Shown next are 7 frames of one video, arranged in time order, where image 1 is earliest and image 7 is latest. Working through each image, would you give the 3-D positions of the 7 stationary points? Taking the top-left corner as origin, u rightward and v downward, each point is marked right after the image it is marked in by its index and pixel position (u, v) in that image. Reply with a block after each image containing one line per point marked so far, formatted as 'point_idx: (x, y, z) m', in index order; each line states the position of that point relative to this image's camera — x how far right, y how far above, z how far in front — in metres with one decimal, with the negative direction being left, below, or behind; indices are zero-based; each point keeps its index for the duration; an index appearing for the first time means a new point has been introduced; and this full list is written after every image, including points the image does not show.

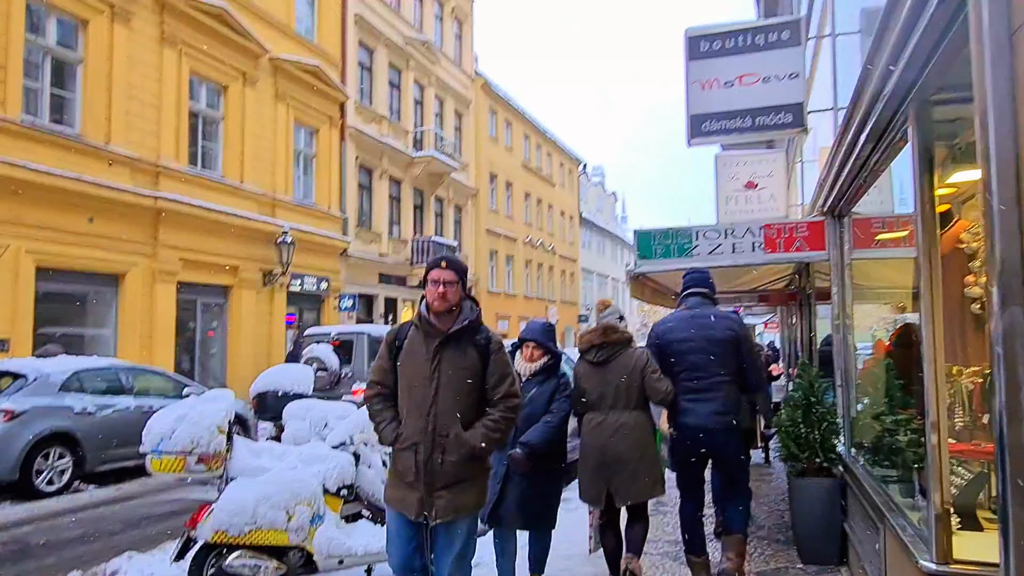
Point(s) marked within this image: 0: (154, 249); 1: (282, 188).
0: (-7.7, +0.8, +15.5) m
1: (-6.3, +2.7, +19.6) m
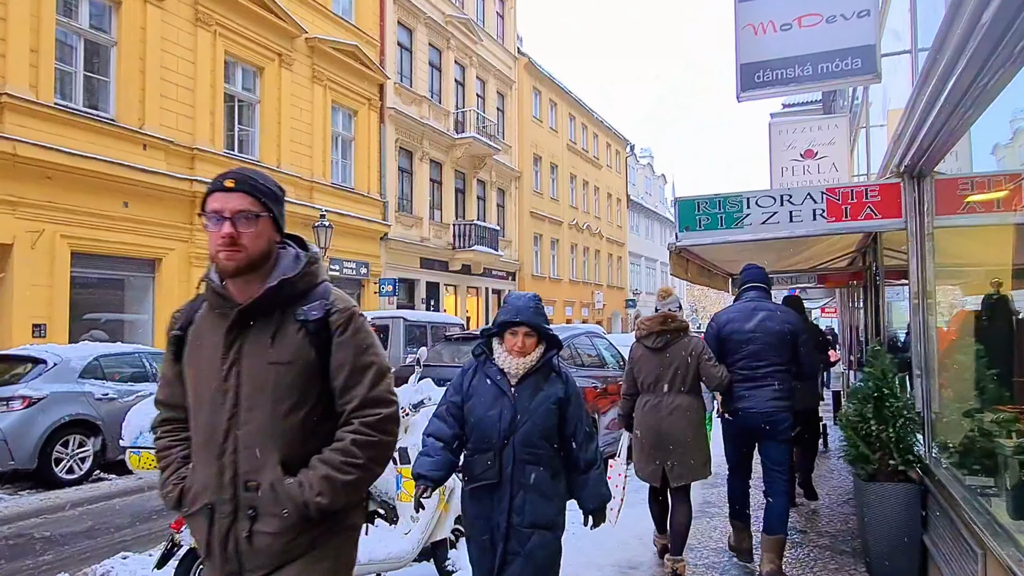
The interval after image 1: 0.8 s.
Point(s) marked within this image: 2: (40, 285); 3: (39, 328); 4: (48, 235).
0: (-6.9, +1.2, +15.4) m
1: (-5.2, +3.1, +19.3) m
2: (-8.1, 0.0, +12.4) m
3: (-8.1, -0.7, +12.4) m
4: (-8.1, +0.9, +12.5) m
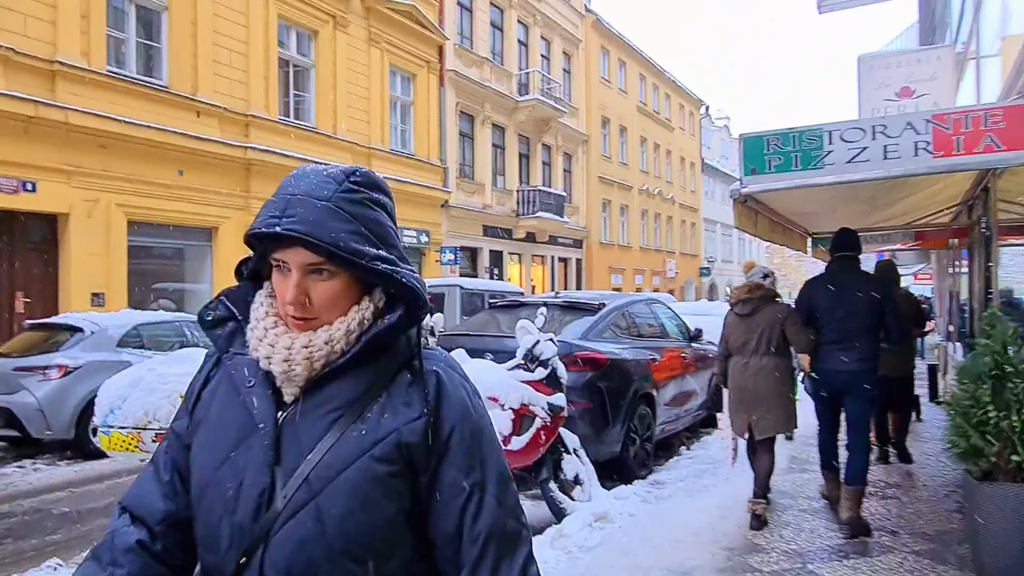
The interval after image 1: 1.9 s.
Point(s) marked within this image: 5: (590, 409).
0: (-5.6, +1.8, +15.2) m
1: (-3.5, +4.0, +18.9) m
2: (-7.2, +0.6, +12.5) m
3: (-7.1, -0.2, +12.4) m
4: (-7.1, +1.5, +12.5) m
5: (+0.7, -1.1, +6.3) m
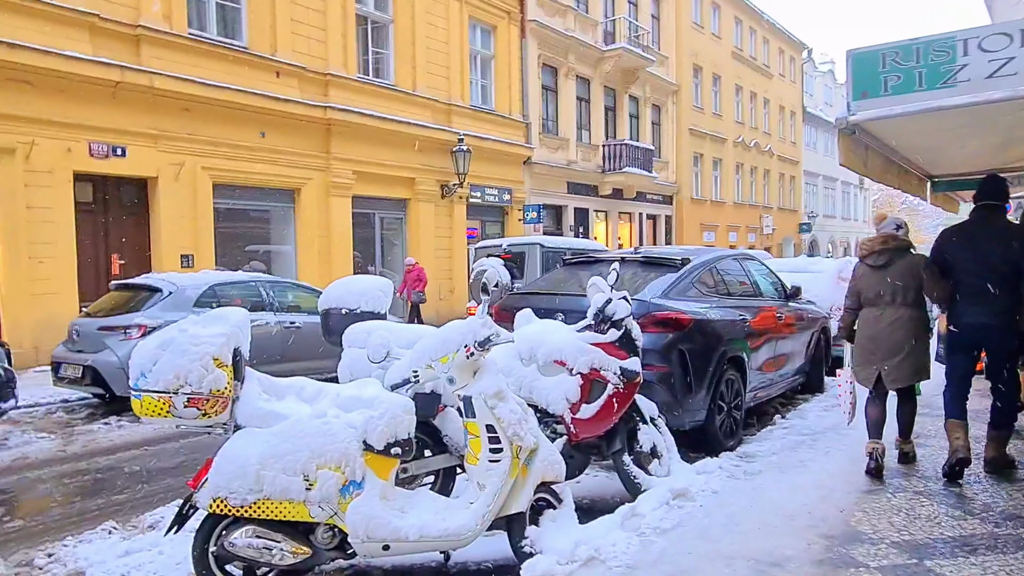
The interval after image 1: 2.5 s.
0: (-3.9, +2.6, +15.2) m
1: (-1.4, +5.0, +18.5) m
2: (-5.8, +1.3, +12.7) m
3: (-5.7, +0.5, +12.8) m
4: (-5.7, +2.2, +12.7) m
5: (+1.3, -0.7, +5.7) m
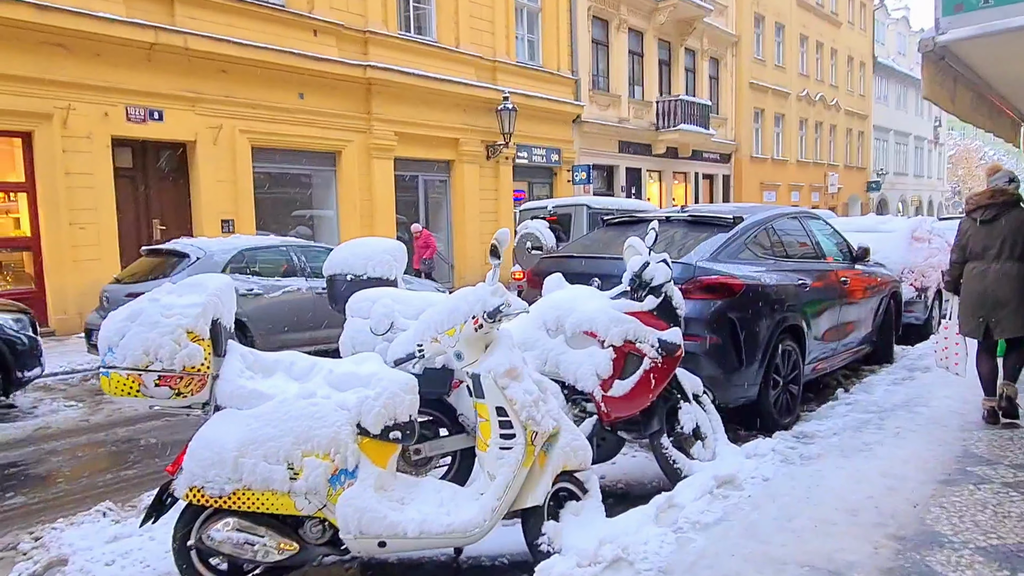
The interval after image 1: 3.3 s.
0: (-3.0, +3.4, +14.9) m
1: (-0.2, +5.9, +17.8) m
2: (-5.0, +1.9, +12.6) m
3: (-5.0, +1.1, +12.6) m
4: (-4.9, +2.8, +12.5) m
5: (+1.5, -0.4, +5.2) m
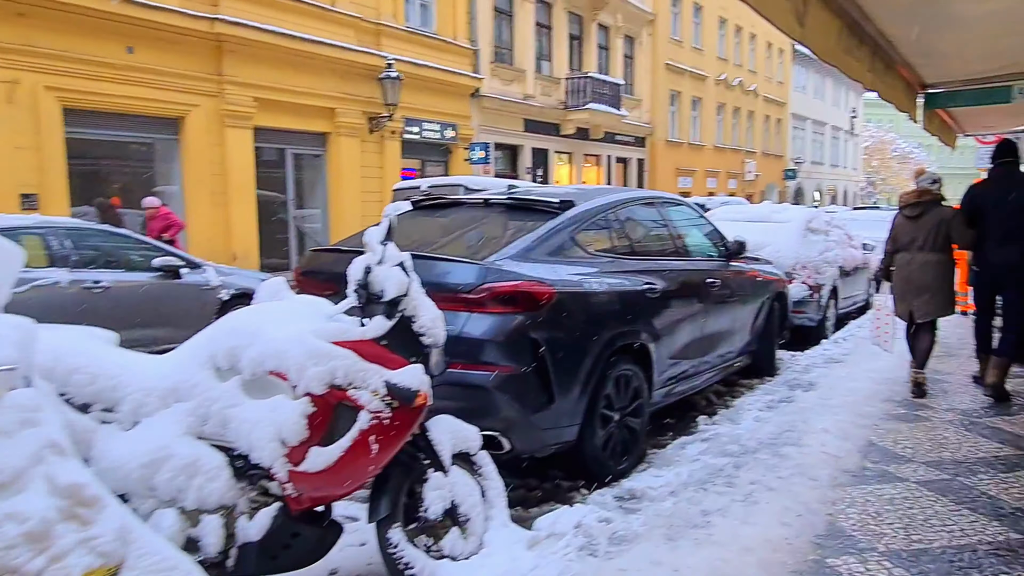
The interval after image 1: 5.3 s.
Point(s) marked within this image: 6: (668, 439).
0: (-5.2, +3.6, +12.9) m
1: (-2.8, +6.2, +16.1) m
2: (-7.1, +2.0, +10.5) m
3: (-7.1, +1.3, +10.6) m
4: (-7.0, +2.9, +10.5) m
5: (0.0, -0.5, +3.8) m
6: (+1.1, -1.1, +5.1) m
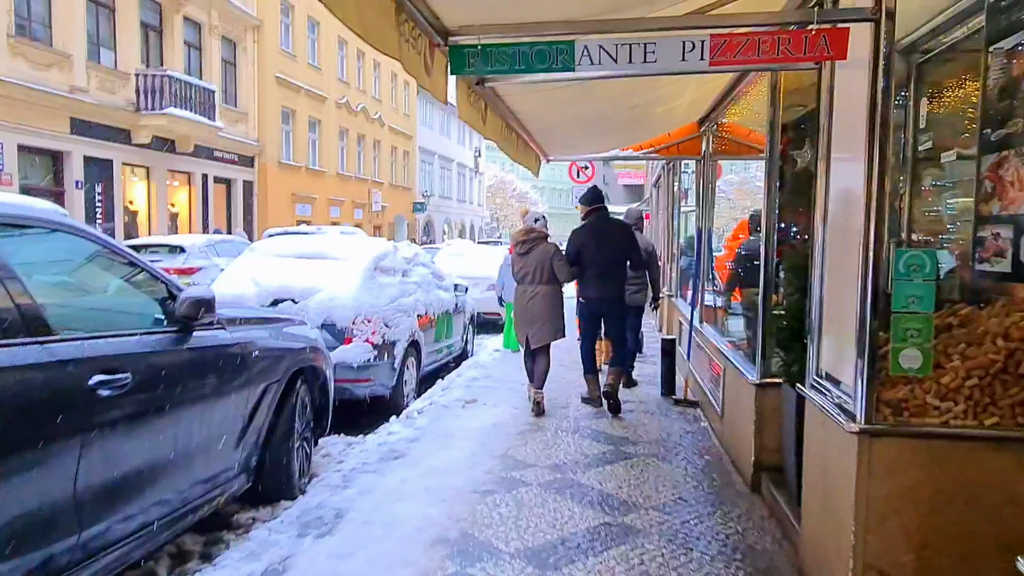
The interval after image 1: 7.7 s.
0: (-11.1, +2.8, +6.4) m
1: (-10.4, +5.2, +10.4) m
2: (-11.6, +1.3, +3.4) m
3: (-11.6, +0.6, +3.4) m
4: (-11.5, +2.2, +3.4) m
5: (-2.1, -0.8, +0.6) m
6: (-1.8, -1.5, +2.3) m
